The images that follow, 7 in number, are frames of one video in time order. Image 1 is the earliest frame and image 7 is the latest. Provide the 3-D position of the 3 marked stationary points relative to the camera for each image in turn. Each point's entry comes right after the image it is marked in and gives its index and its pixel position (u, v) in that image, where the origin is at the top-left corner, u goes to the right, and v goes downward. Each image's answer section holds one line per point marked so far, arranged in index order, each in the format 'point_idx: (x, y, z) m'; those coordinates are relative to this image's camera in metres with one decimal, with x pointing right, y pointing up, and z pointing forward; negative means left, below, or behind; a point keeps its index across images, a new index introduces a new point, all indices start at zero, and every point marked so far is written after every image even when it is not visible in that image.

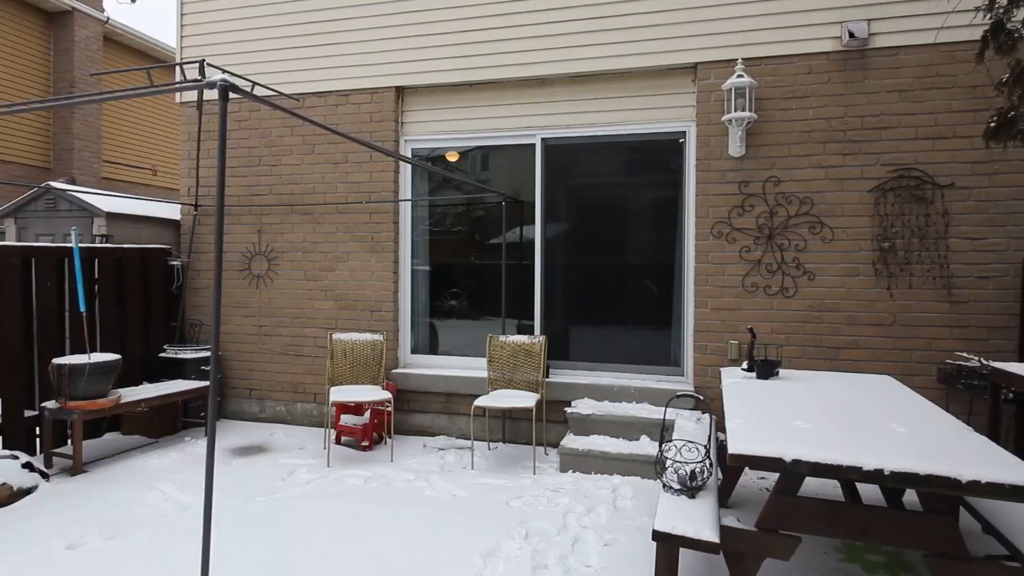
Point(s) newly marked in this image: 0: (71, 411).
0: (-2.8, -0.8, +3.9) m
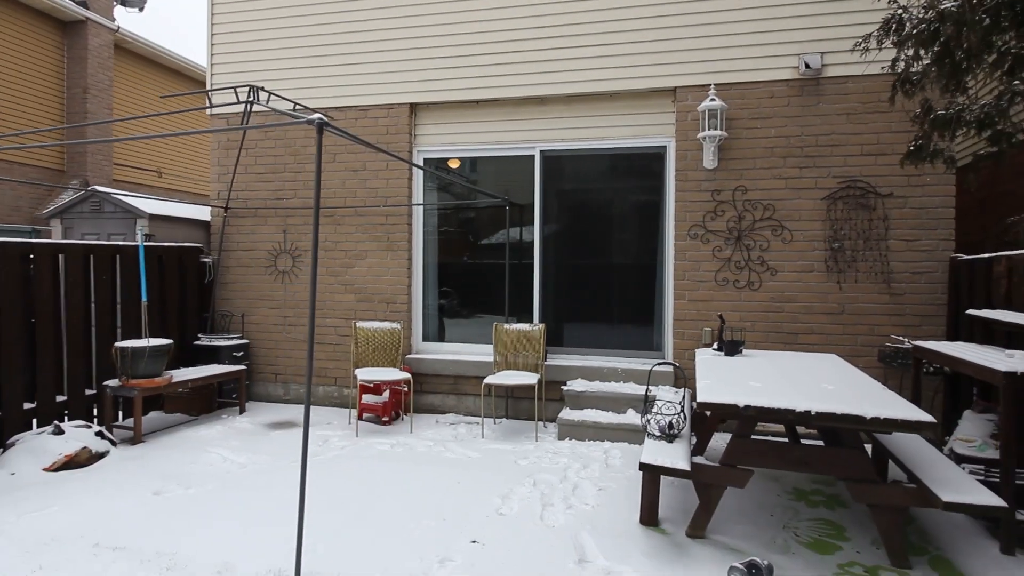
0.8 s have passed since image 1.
0: (-2.7, -0.7, +4.5) m
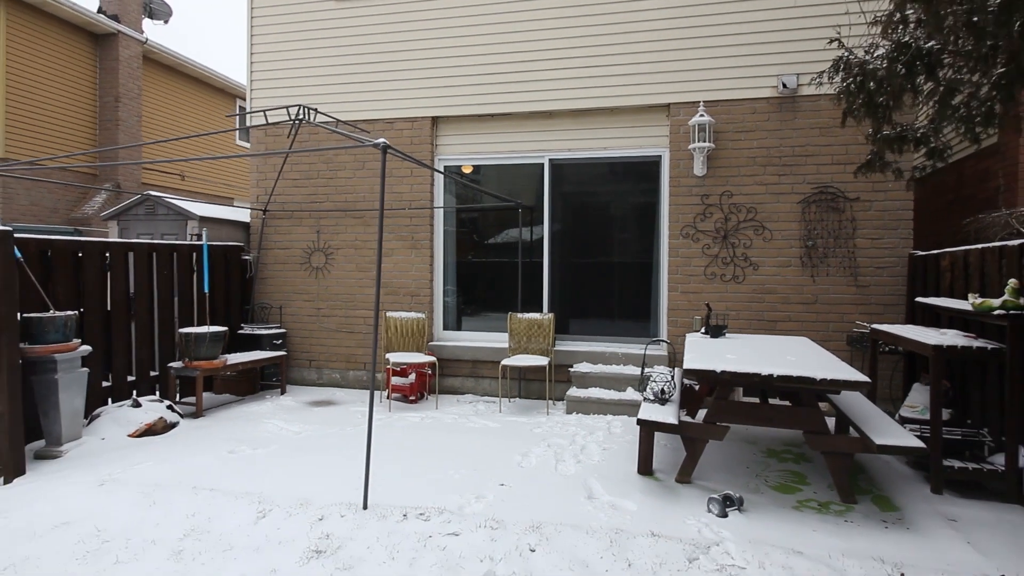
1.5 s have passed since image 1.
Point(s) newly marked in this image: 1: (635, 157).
0: (-2.6, -0.7, +5.1) m
1: (+1.2, +1.2, +5.9) m
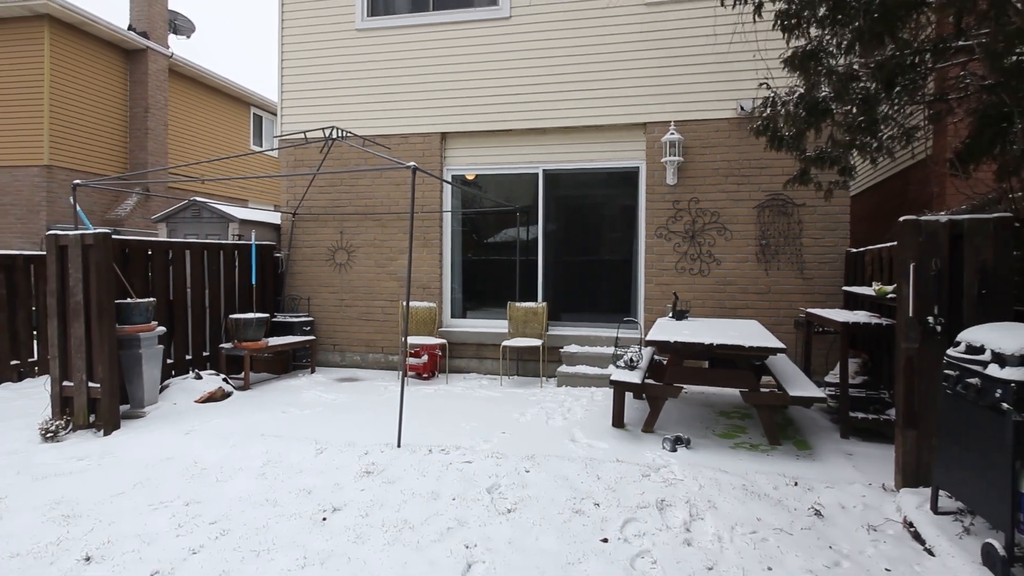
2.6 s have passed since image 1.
0: (-2.6, -0.6, +6.1) m
1: (+1.1, +1.3, +6.9) m
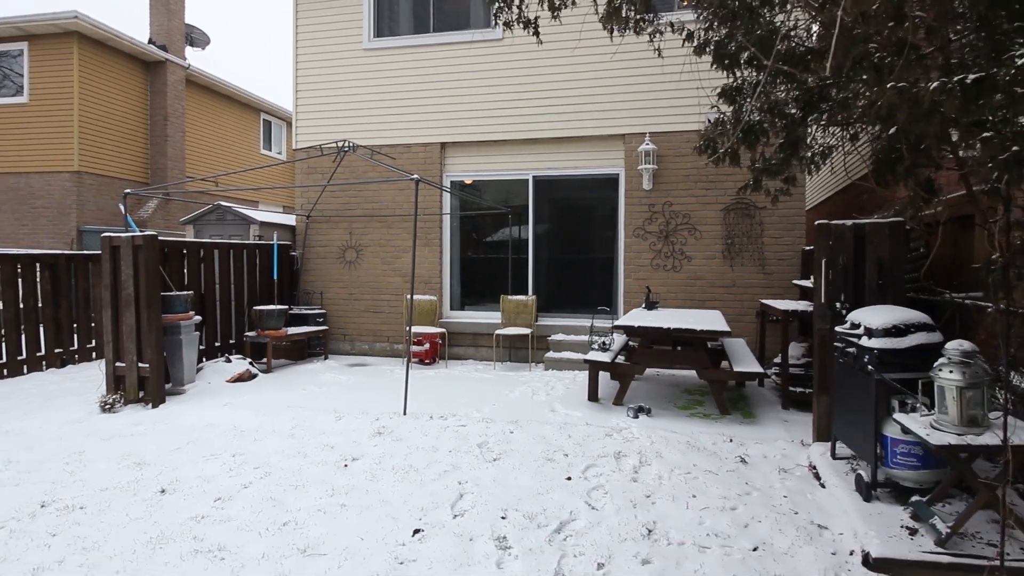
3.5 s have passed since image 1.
0: (-2.7, -0.5, +6.9) m
1: (+1.1, +1.4, +7.6) m
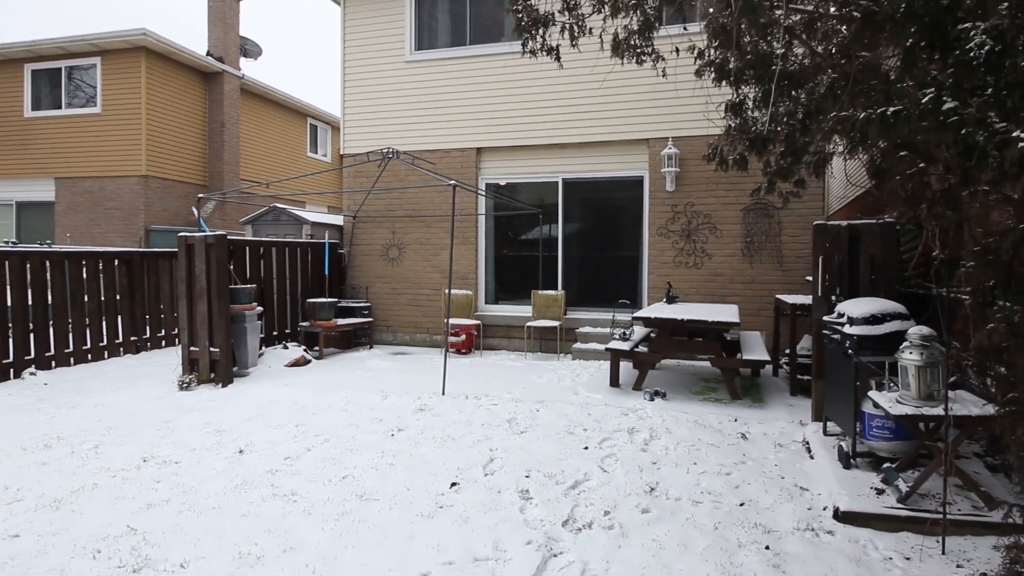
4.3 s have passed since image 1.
0: (-2.4, -0.5, +7.6) m
1: (+1.5, +1.4, +8.1) m
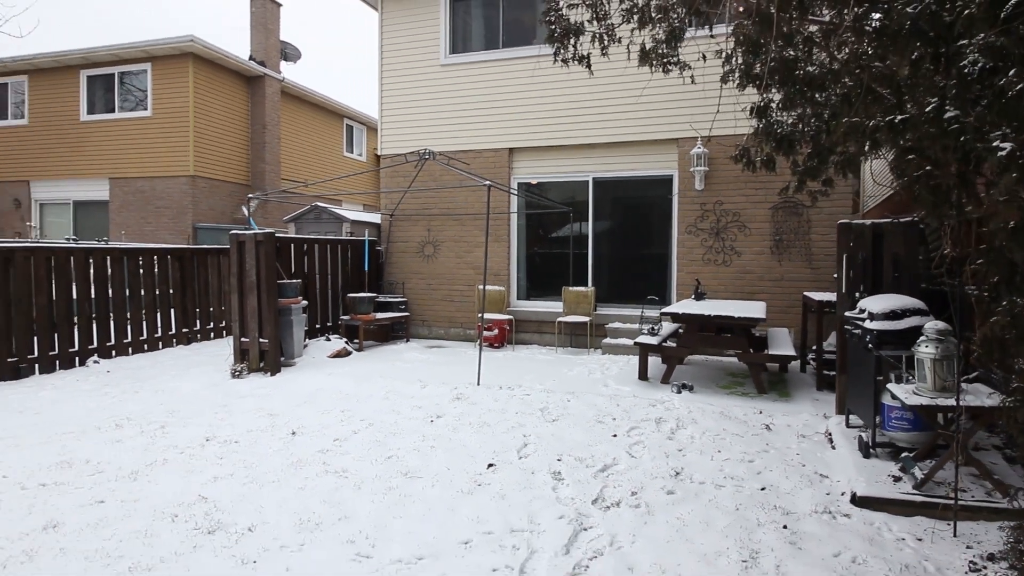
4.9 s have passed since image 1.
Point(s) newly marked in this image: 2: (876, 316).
0: (-2.0, -0.4, +7.9) m
1: (+1.9, +1.5, +8.3) m
2: (+2.3, -0.2, +3.9) m
